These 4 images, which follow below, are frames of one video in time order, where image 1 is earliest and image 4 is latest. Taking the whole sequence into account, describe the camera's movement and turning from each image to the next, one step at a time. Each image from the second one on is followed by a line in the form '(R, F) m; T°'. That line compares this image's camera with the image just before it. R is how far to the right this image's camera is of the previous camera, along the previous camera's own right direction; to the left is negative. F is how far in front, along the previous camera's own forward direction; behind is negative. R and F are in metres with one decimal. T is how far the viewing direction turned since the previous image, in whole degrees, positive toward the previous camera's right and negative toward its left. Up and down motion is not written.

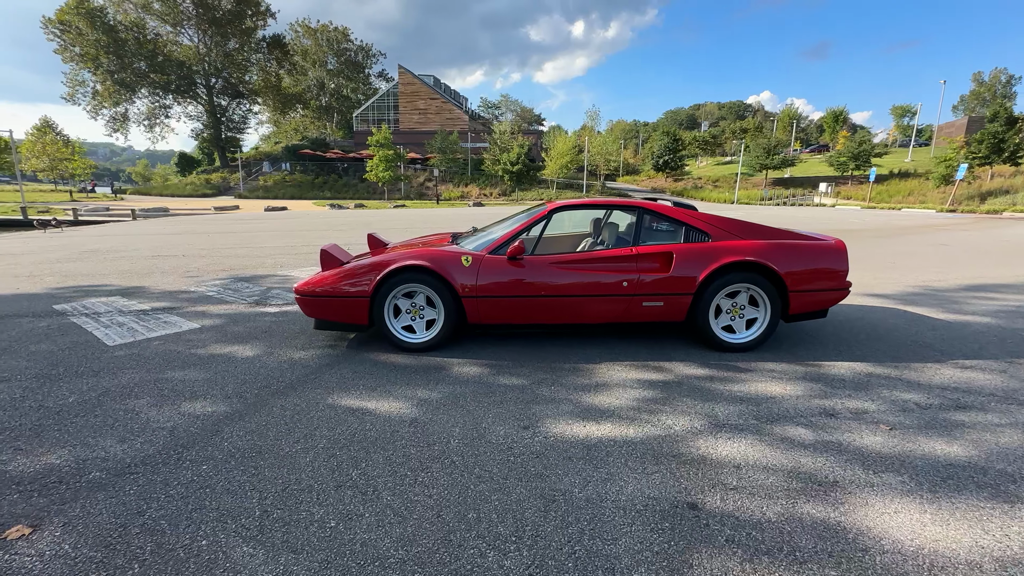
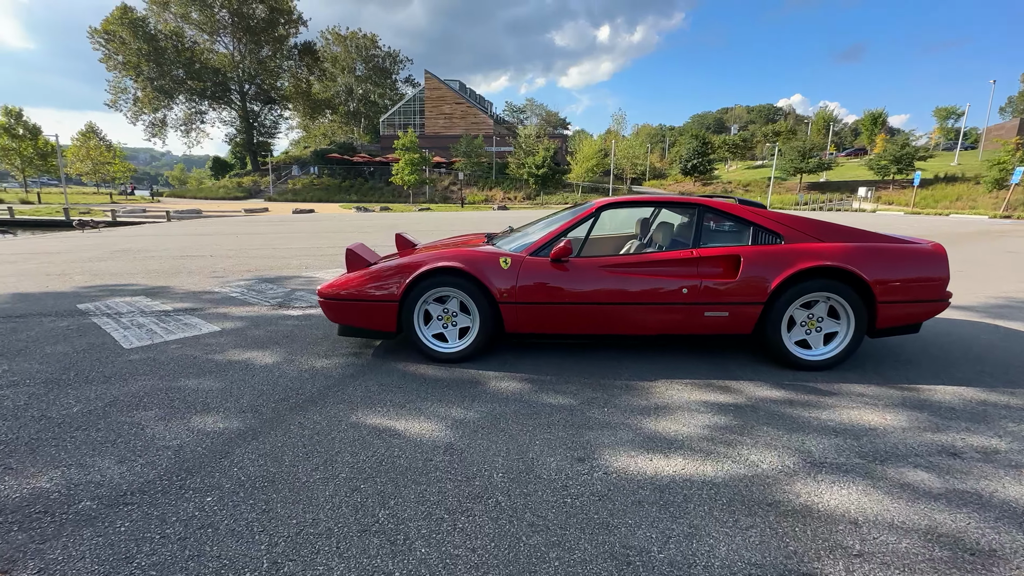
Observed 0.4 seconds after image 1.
(-0.2, +0.4) m; -3°
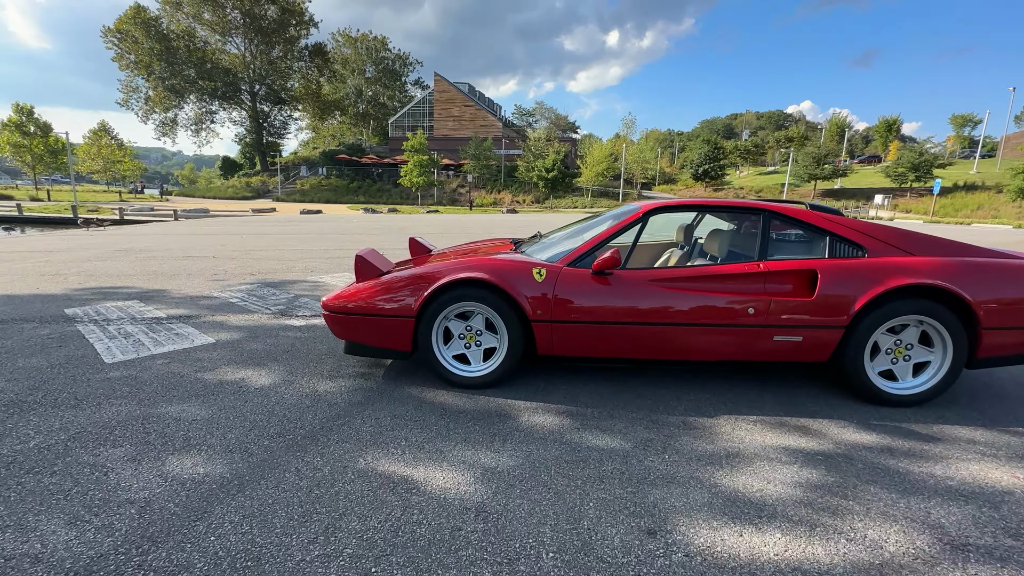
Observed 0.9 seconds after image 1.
(-0.2, +0.5) m; -1°
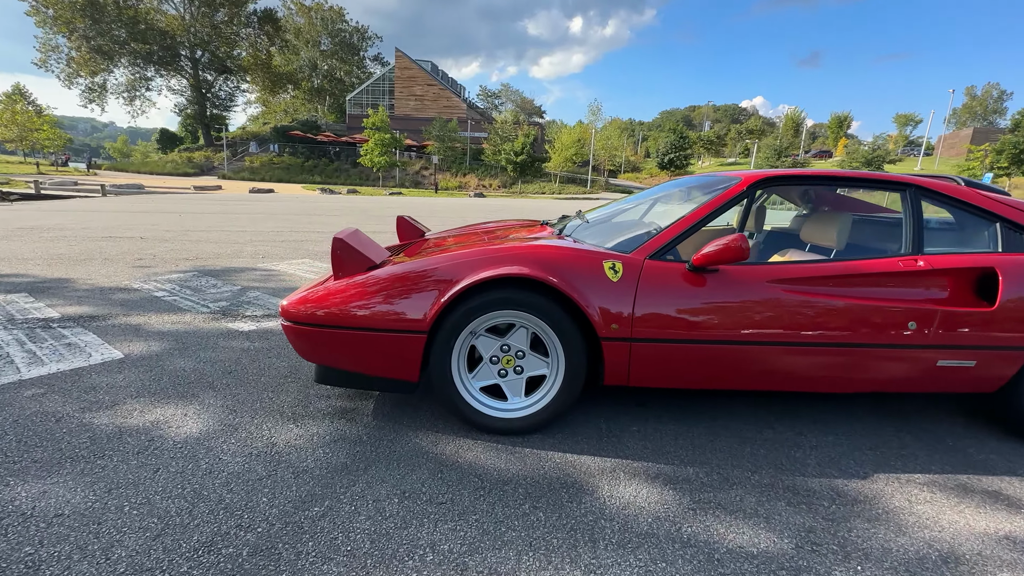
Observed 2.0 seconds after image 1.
(-0.5, +1.0) m; +5°
